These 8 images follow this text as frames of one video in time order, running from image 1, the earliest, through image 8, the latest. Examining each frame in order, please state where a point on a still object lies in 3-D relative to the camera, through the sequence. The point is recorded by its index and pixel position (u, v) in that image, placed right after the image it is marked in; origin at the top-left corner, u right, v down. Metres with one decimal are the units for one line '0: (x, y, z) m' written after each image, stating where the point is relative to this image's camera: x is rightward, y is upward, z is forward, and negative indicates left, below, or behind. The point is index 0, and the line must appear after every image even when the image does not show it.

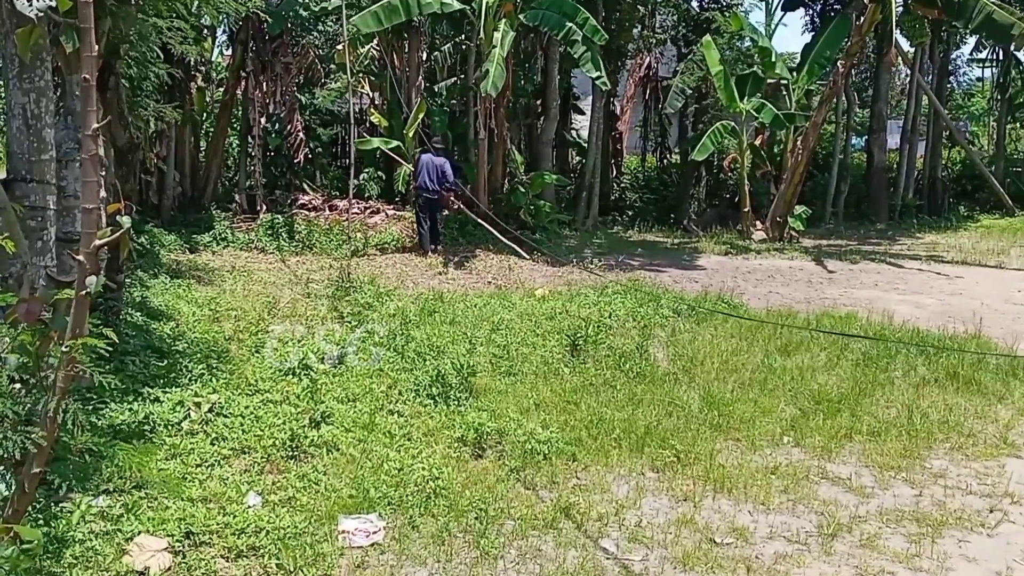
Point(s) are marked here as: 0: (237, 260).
0: (-1.9, +0.2, +10.9) m
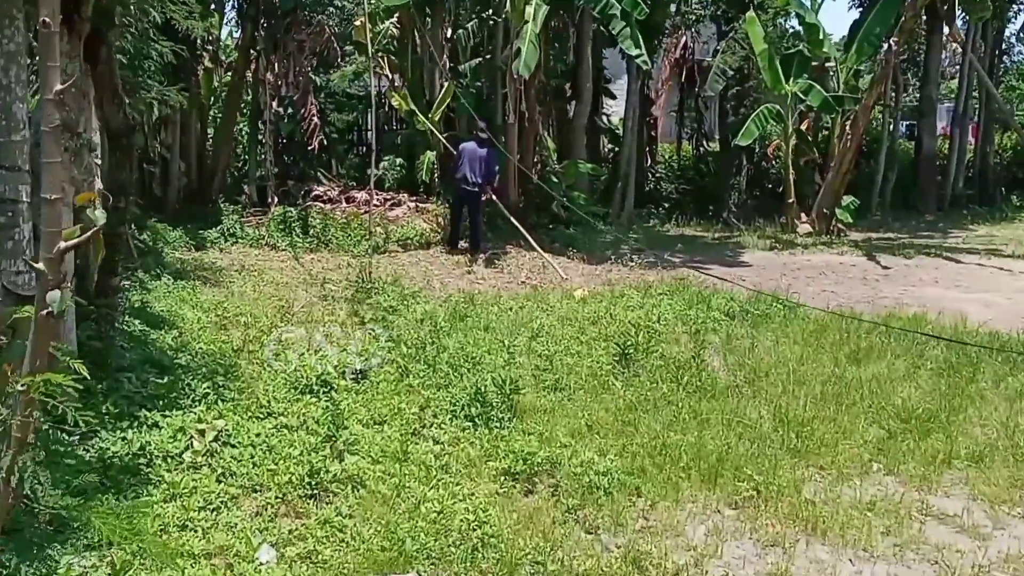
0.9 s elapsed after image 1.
0: (-1.7, +0.2, +10.3) m
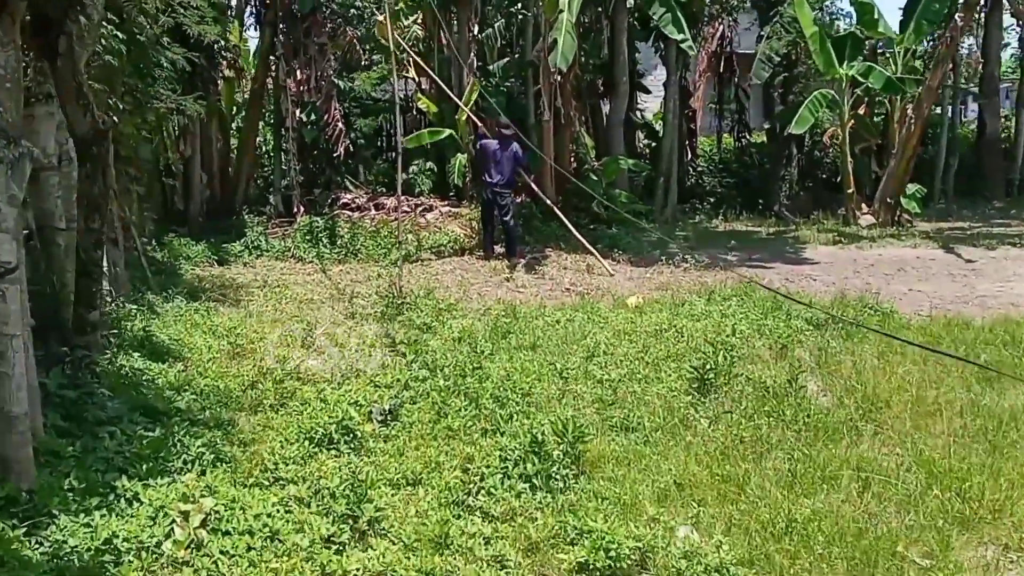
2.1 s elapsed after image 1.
0: (-1.4, +0.1, +9.3) m
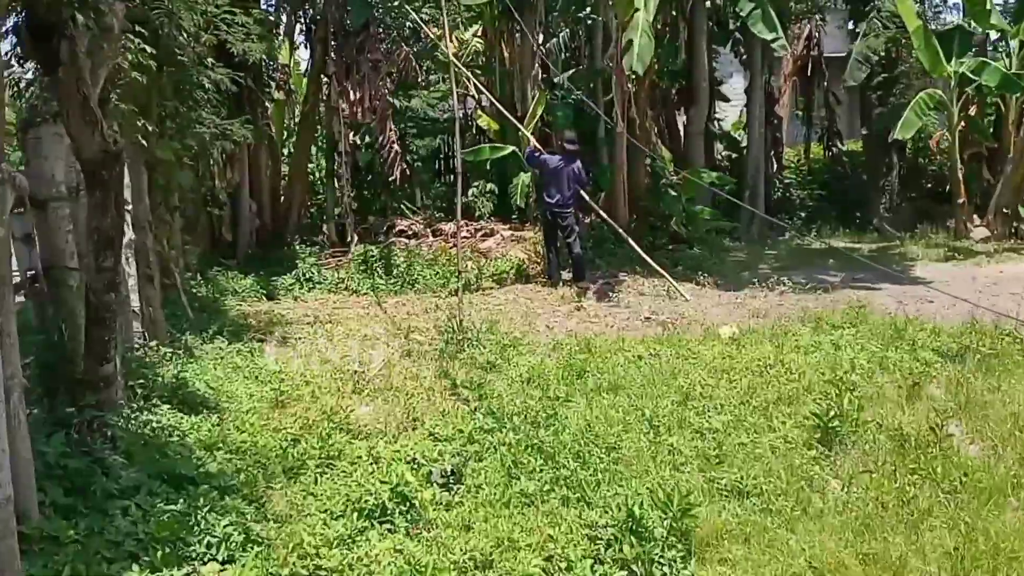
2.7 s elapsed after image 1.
0: (-1.0, -0.1, +8.7) m
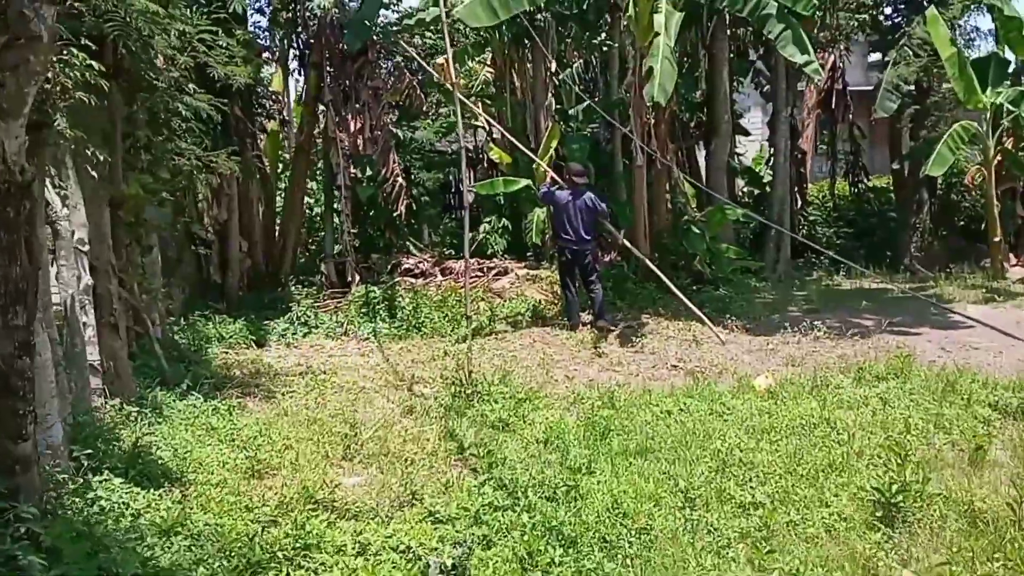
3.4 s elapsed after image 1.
0: (-1.0, -0.3, +8.0) m
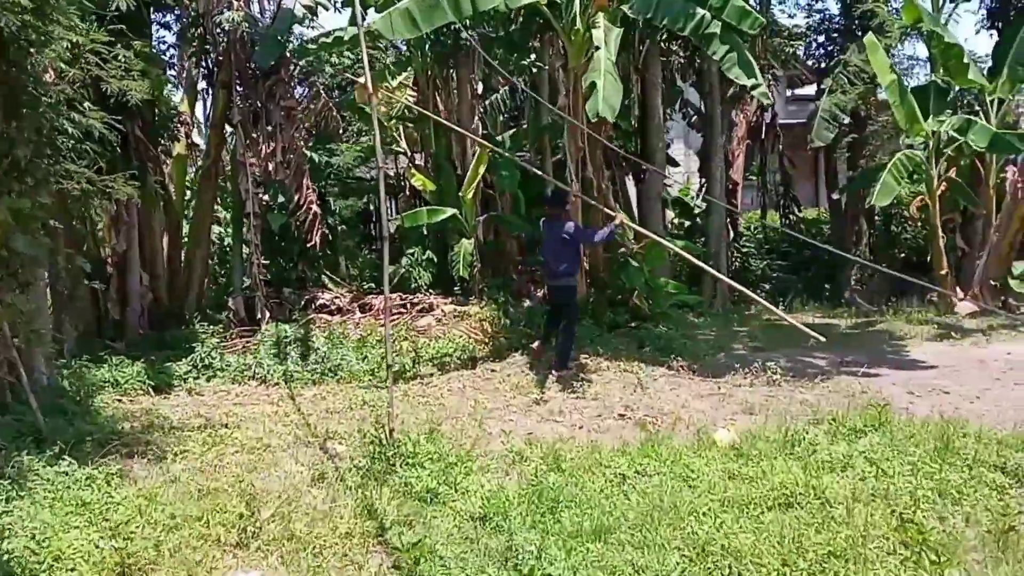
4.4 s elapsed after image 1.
0: (-1.3, -0.5, +7.1) m
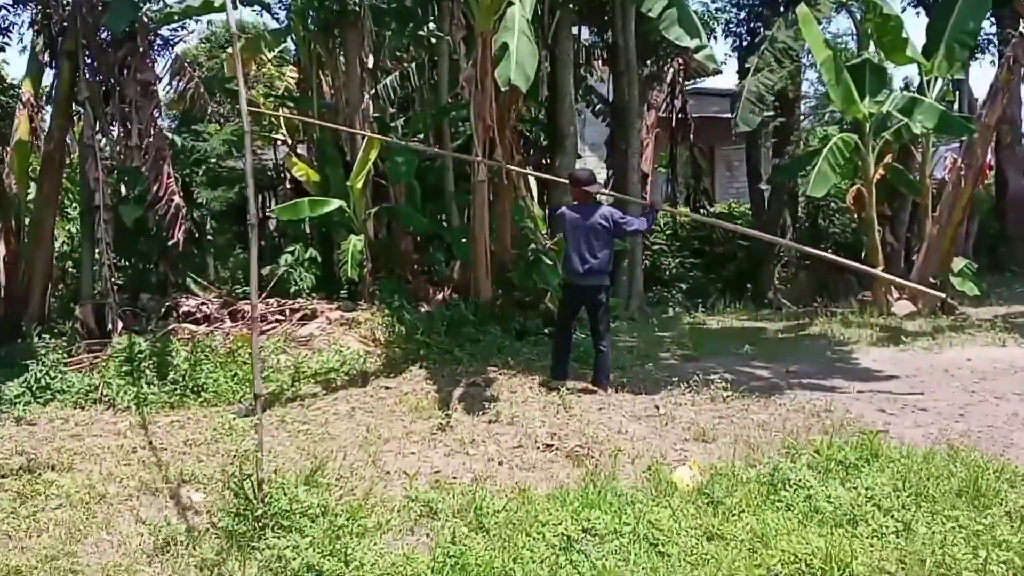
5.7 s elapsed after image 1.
0: (-1.7, -0.5, +5.8) m
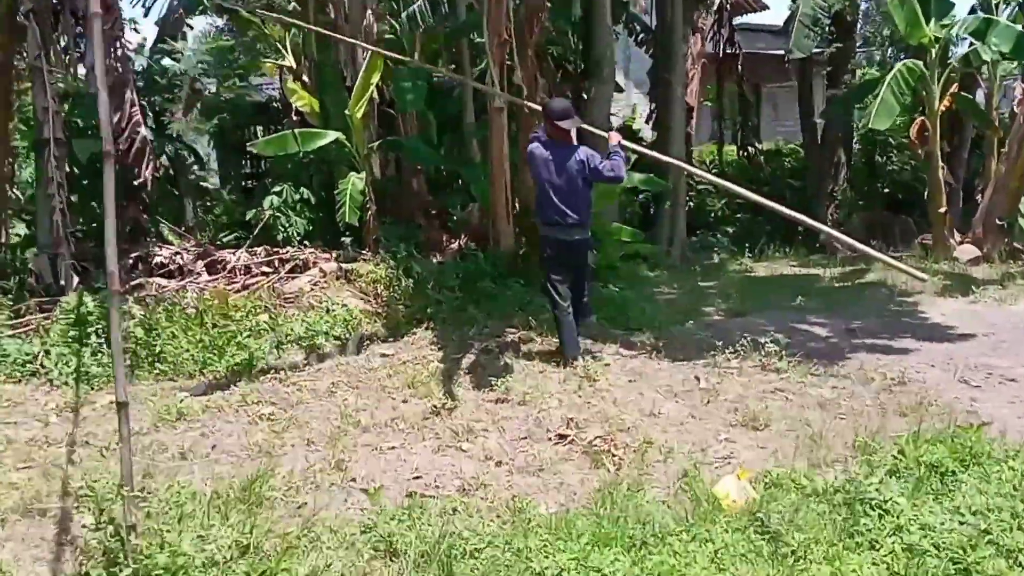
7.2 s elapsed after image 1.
0: (-1.6, -0.4, +4.7) m
